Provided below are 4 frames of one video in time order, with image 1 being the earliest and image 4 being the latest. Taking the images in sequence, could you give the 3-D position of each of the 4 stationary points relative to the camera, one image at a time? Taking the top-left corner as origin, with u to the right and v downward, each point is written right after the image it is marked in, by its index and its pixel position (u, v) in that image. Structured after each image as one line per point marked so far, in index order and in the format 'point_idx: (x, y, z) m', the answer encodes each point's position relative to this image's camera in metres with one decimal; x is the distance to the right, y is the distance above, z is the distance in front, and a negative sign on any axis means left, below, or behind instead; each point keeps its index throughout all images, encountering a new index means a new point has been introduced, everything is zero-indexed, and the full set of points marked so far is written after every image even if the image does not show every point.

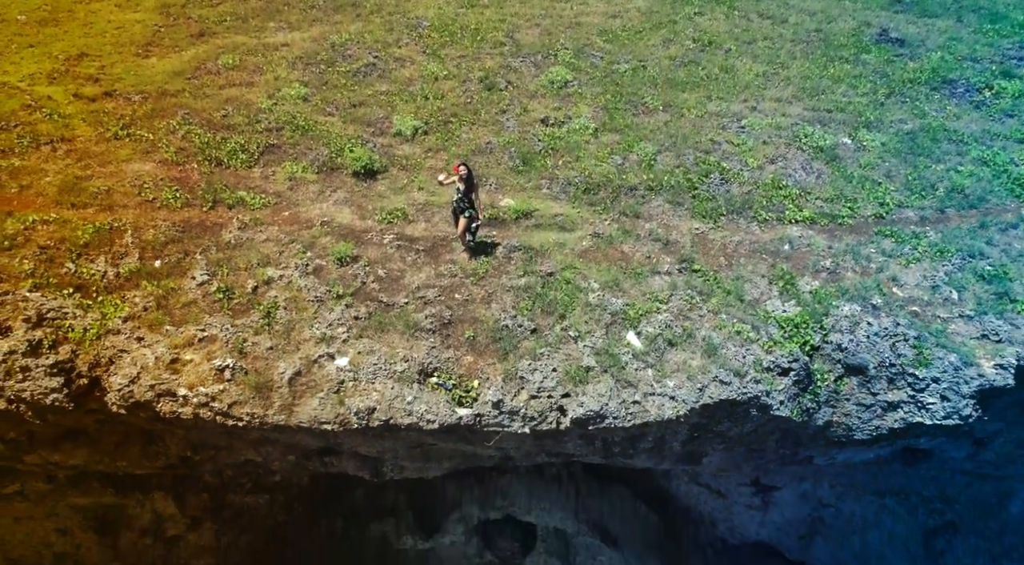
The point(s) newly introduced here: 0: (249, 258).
0: (-3.4, +0.1, +10.8) m
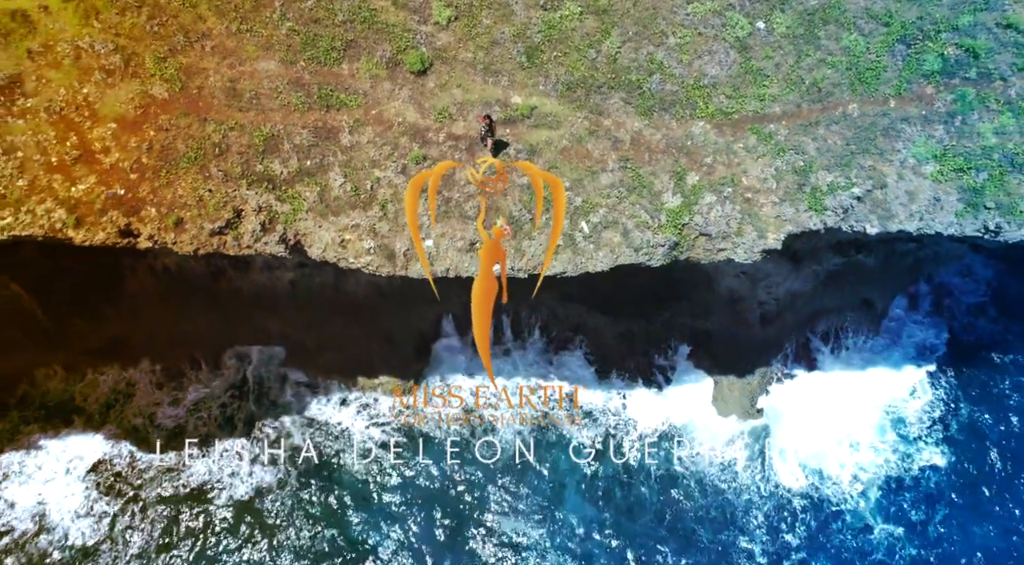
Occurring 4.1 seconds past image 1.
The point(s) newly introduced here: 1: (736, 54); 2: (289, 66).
0: (-3.2, +2.6, +17.7) m
1: (+4.9, +5.0, +18.3) m
2: (-4.9, +4.7, +18.1) m
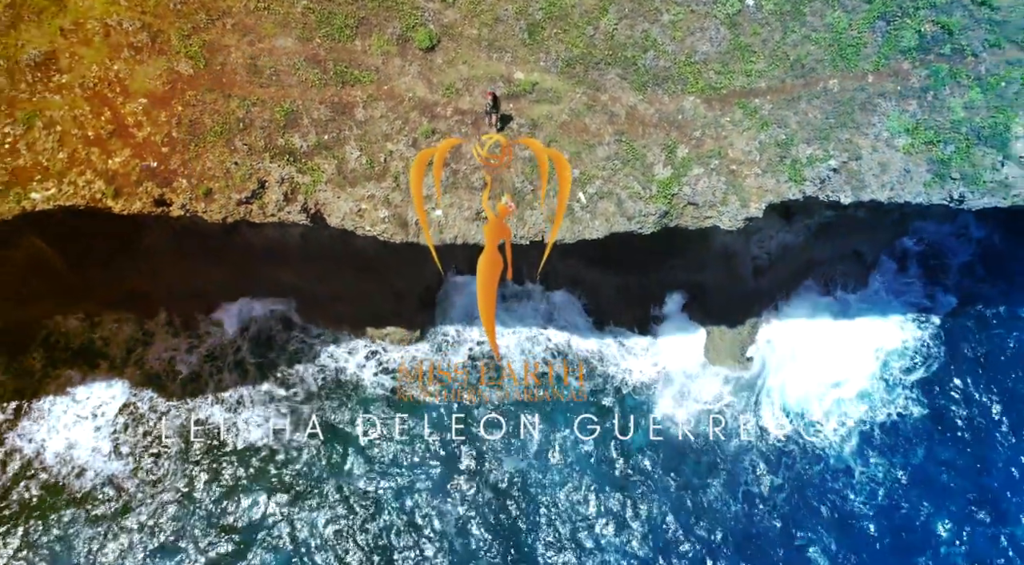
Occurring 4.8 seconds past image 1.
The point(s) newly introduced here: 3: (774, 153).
0: (-3.1, +3.4, +19.1) m
1: (+5.0, +5.9, +19.5) m
2: (-4.8, +5.6, +19.3) m
3: (+6.0, +3.0, +18.8) m
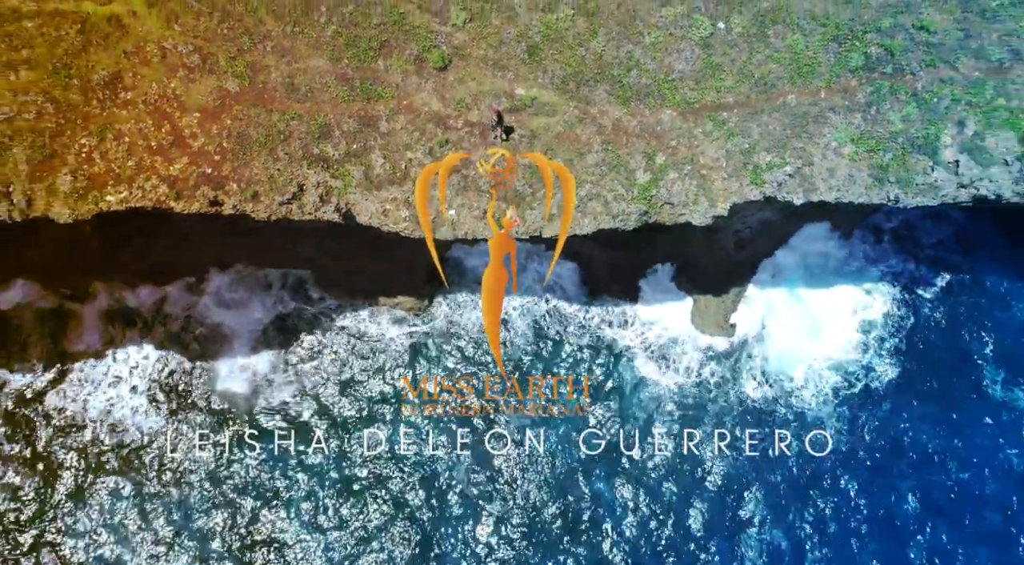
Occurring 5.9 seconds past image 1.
0: (-3.1, +3.7, +22.2) m
1: (+5.1, +6.2, +22.5) m
2: (-4.8, +5.9, +22.4) m
3: (+6.0, +3.3, +21.8) m
